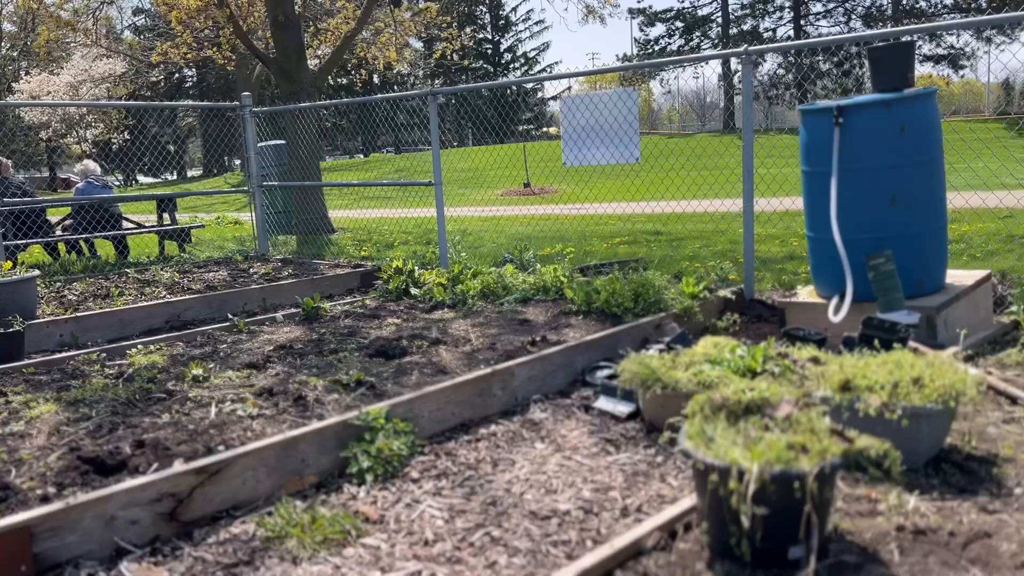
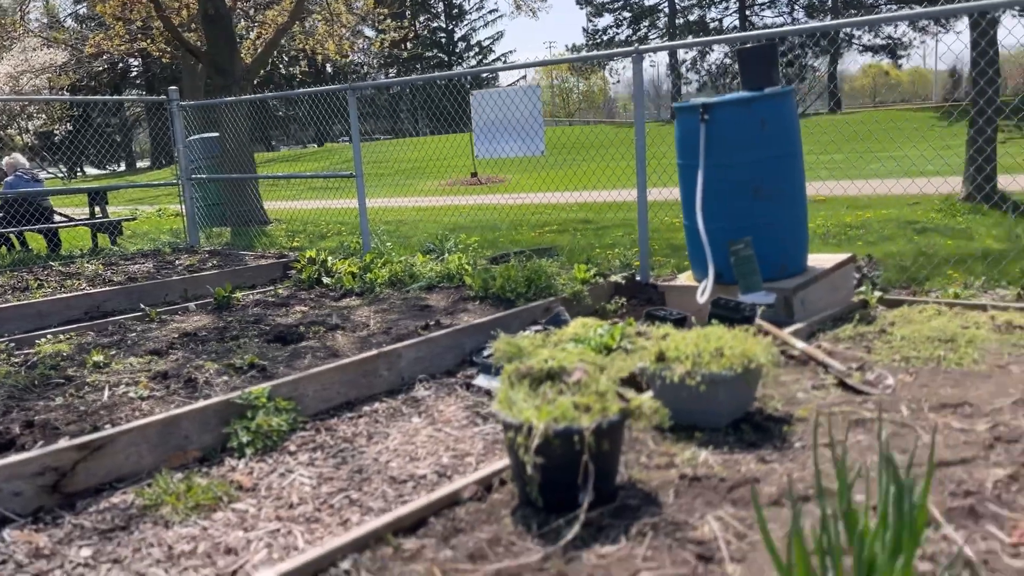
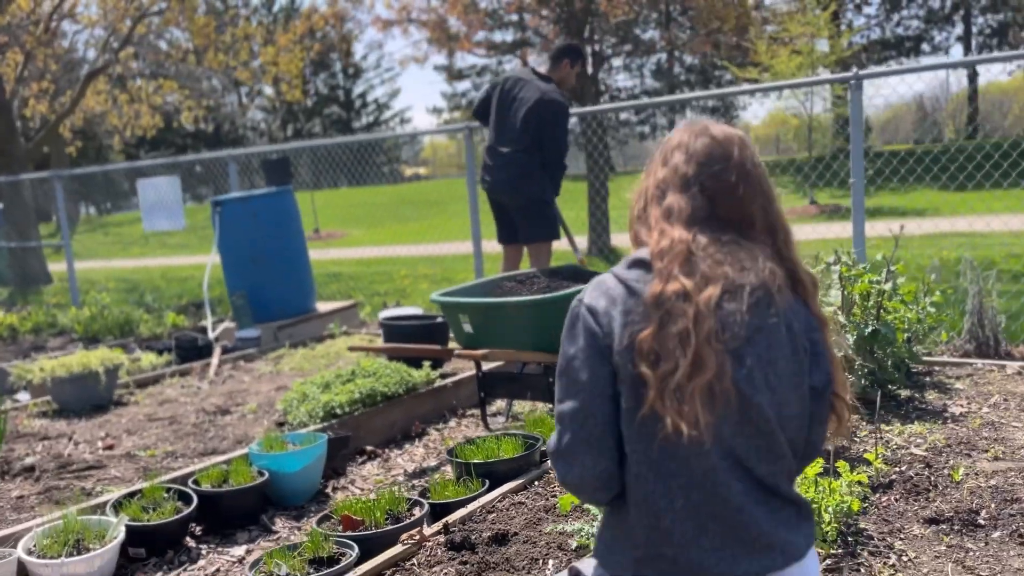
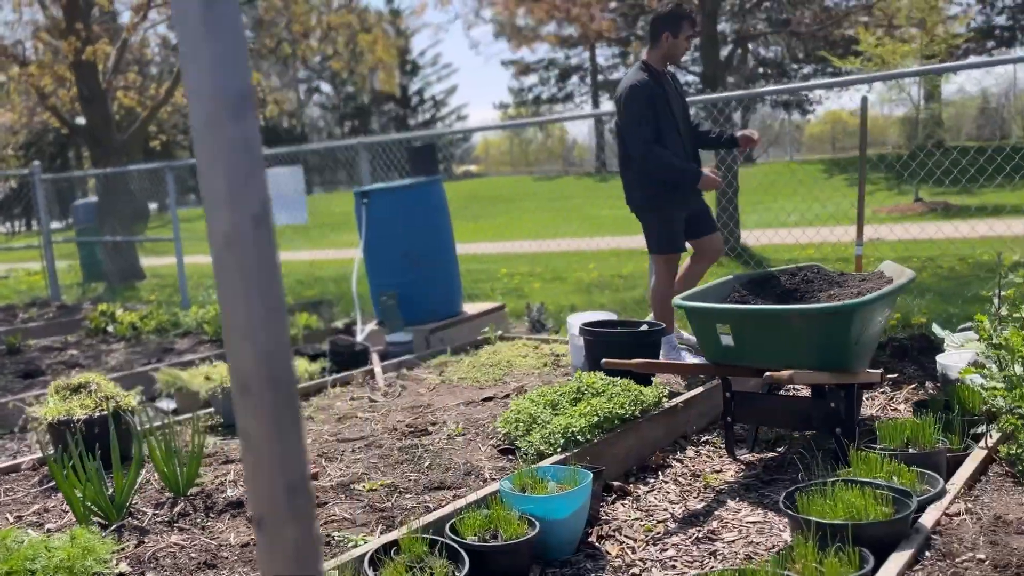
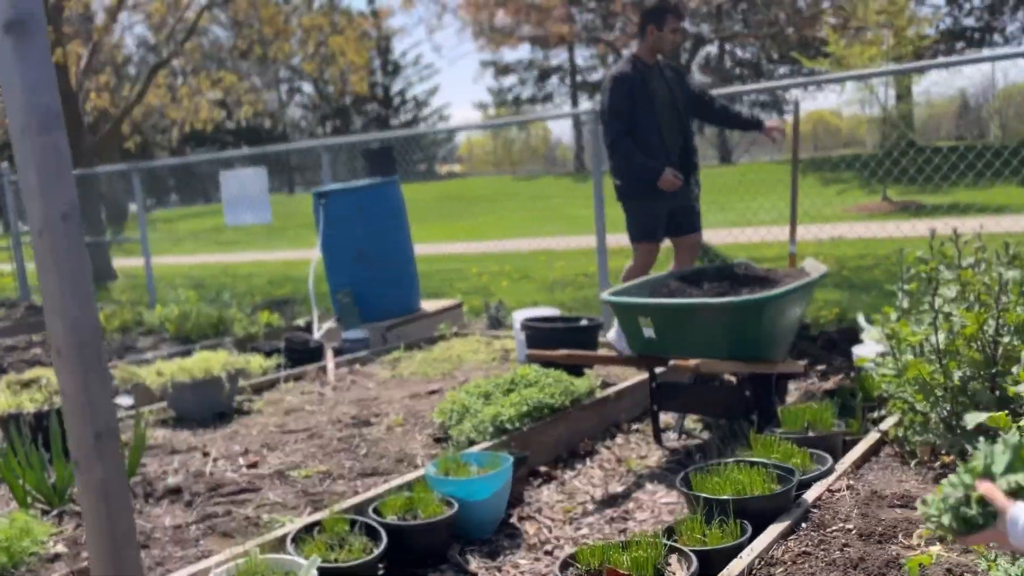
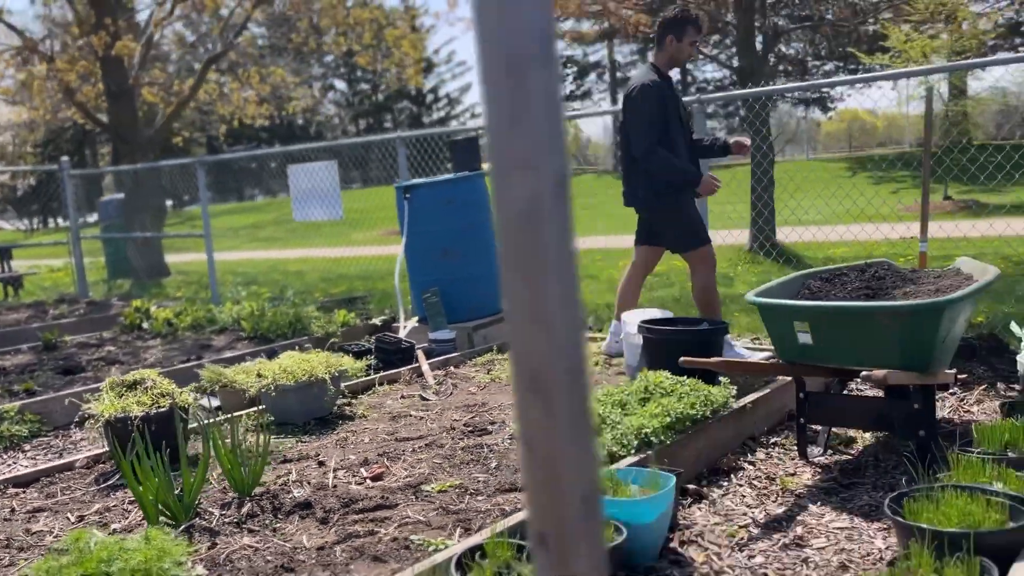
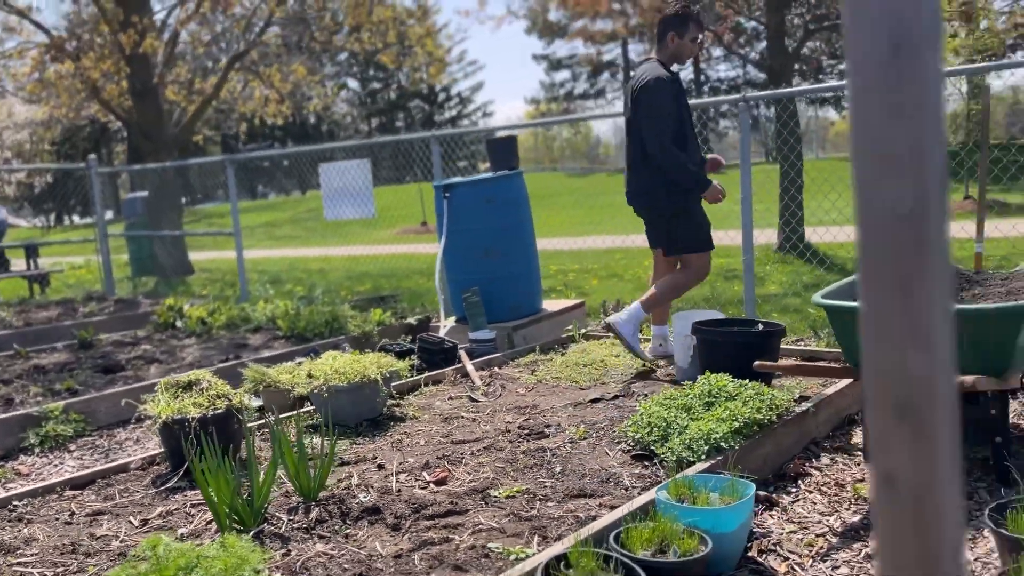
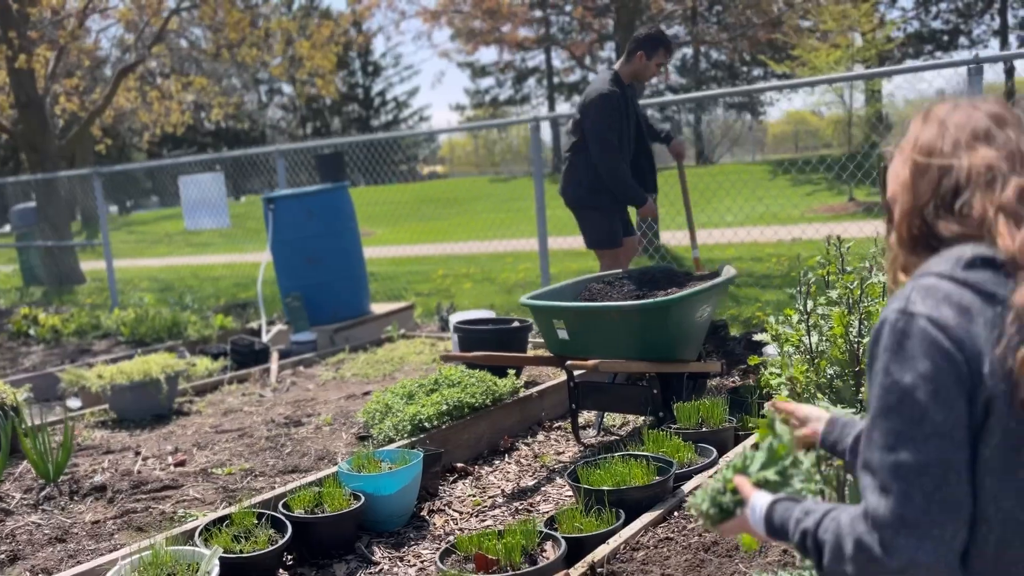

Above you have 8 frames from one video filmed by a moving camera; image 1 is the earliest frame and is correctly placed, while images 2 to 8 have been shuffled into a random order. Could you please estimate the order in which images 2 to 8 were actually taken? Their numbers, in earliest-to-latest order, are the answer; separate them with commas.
2, 7, 6, 4, 5, 8, 3
